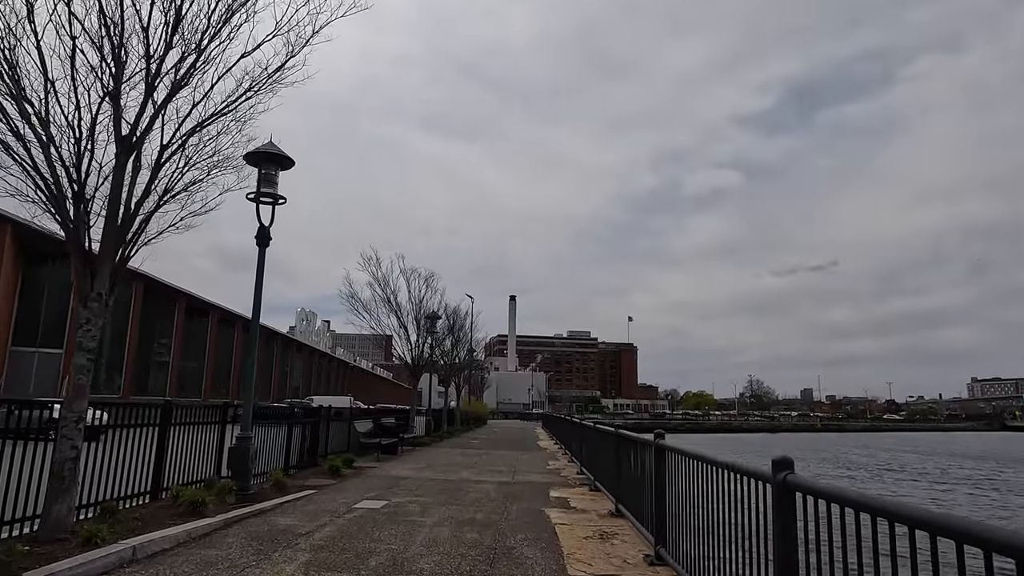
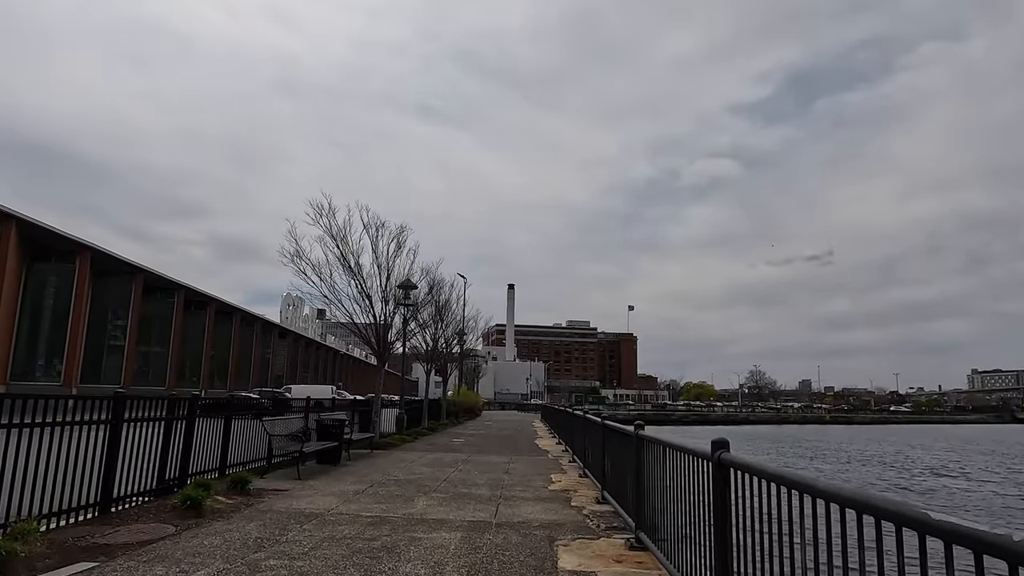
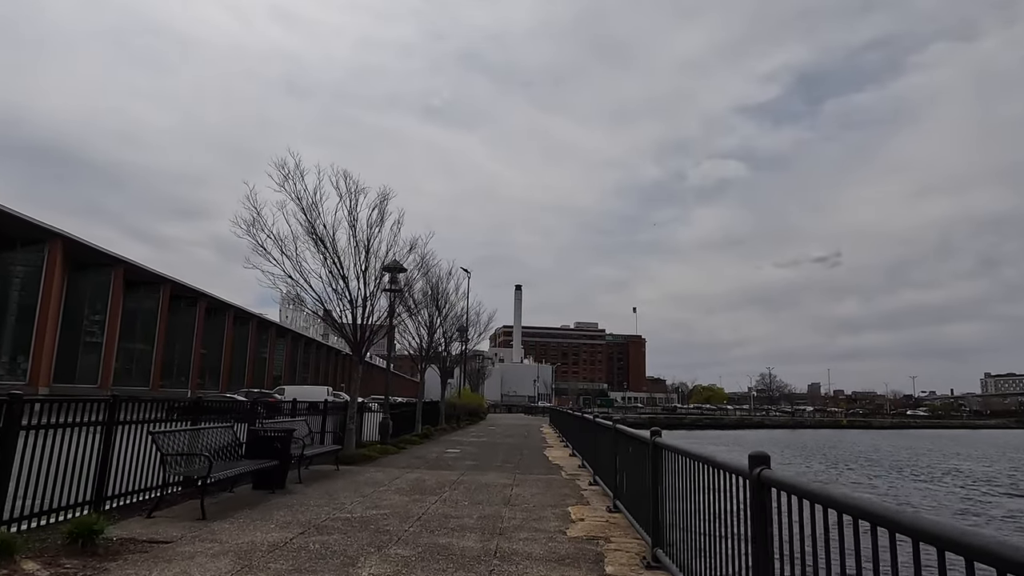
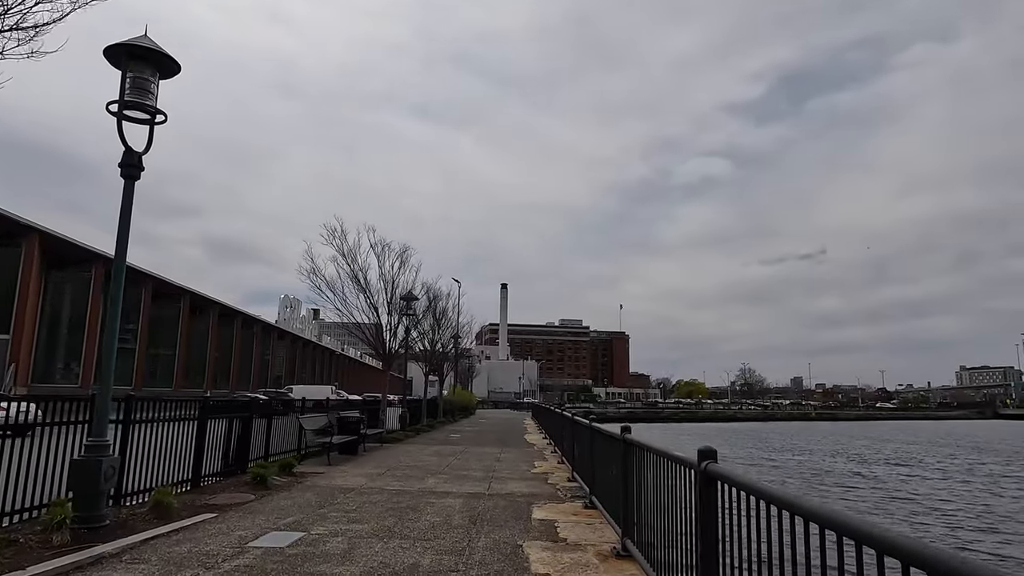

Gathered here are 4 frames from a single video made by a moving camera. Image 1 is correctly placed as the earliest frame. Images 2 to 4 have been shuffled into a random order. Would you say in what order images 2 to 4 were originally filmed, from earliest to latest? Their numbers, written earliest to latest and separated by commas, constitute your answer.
4, 2, 3
